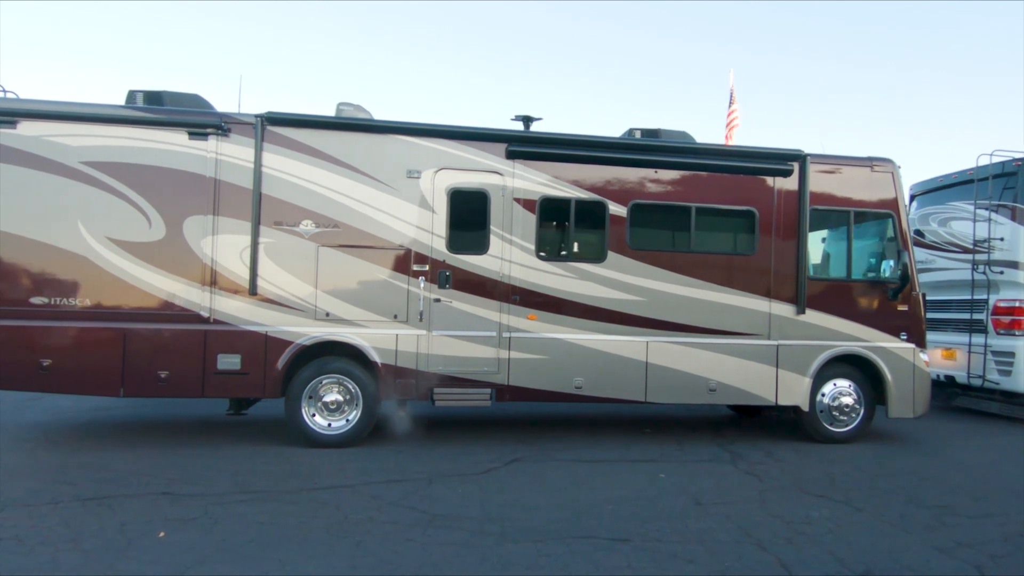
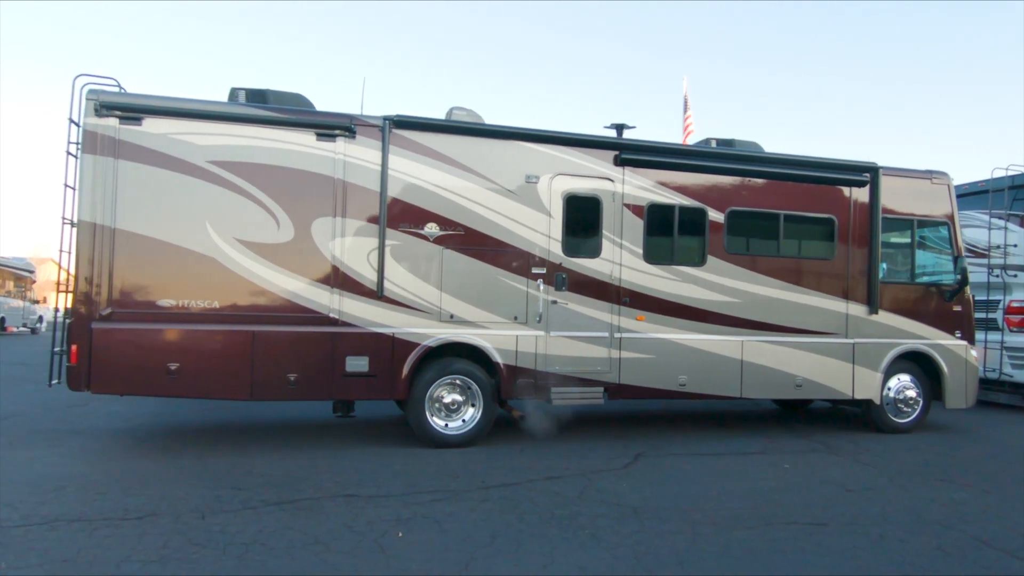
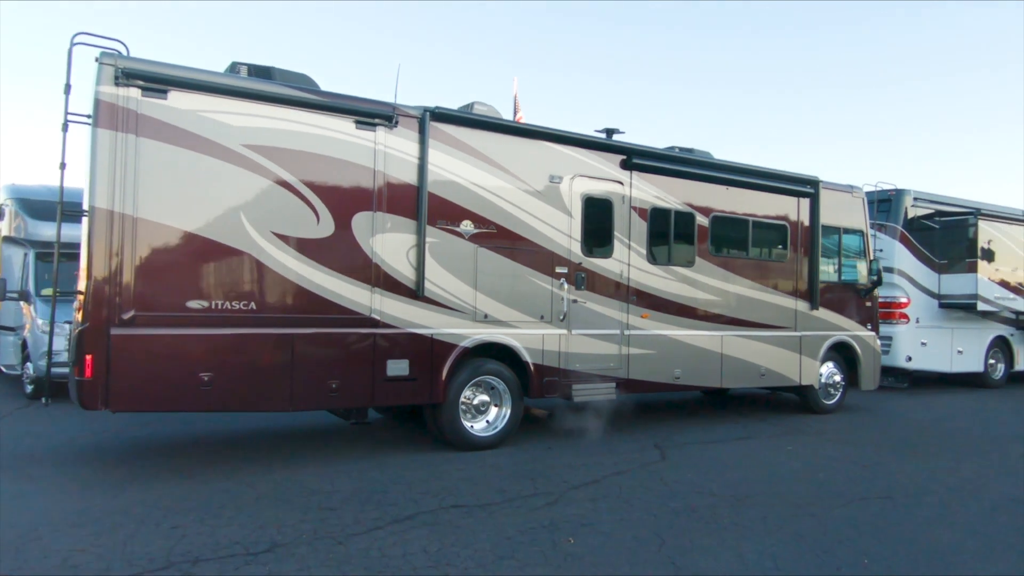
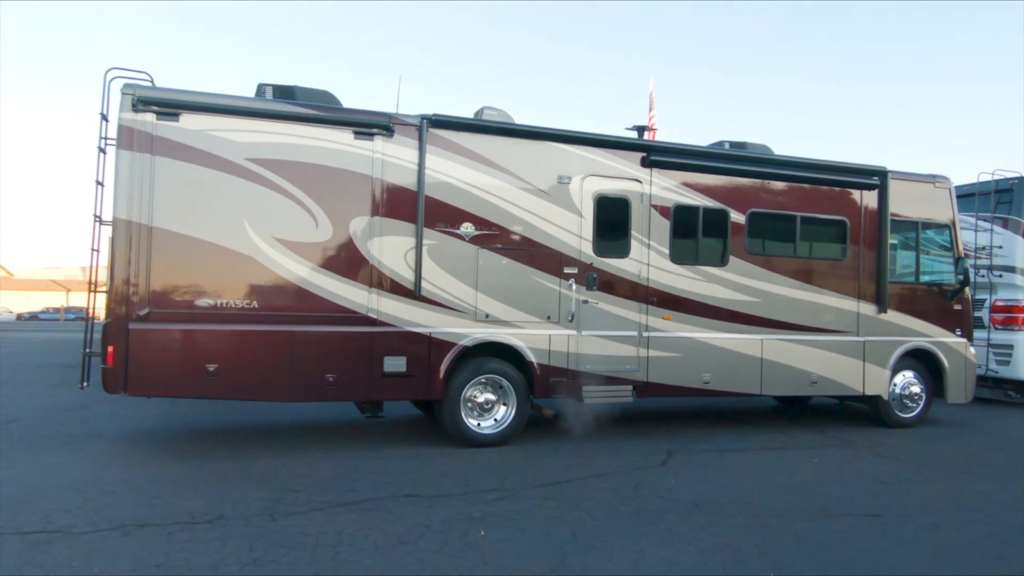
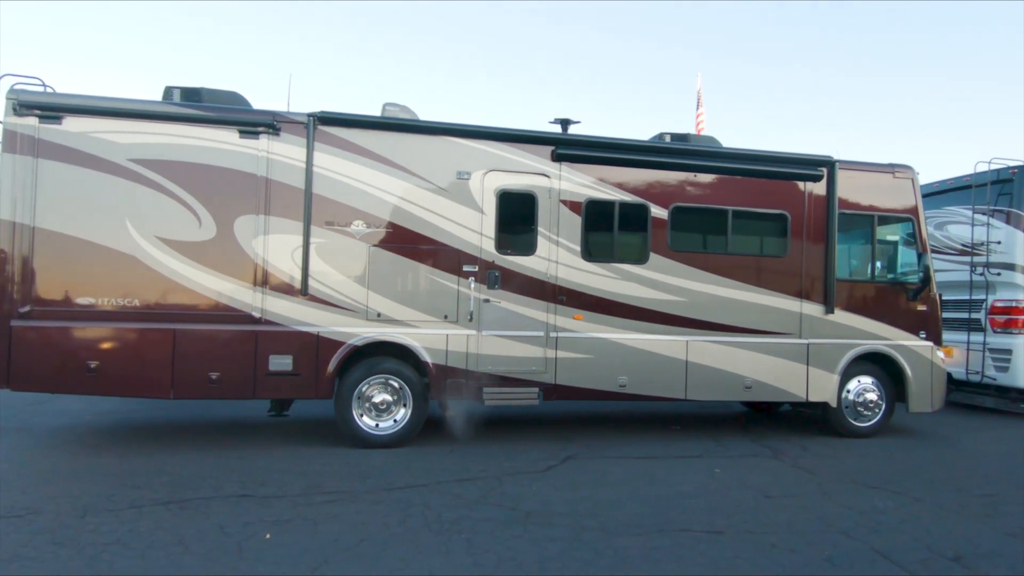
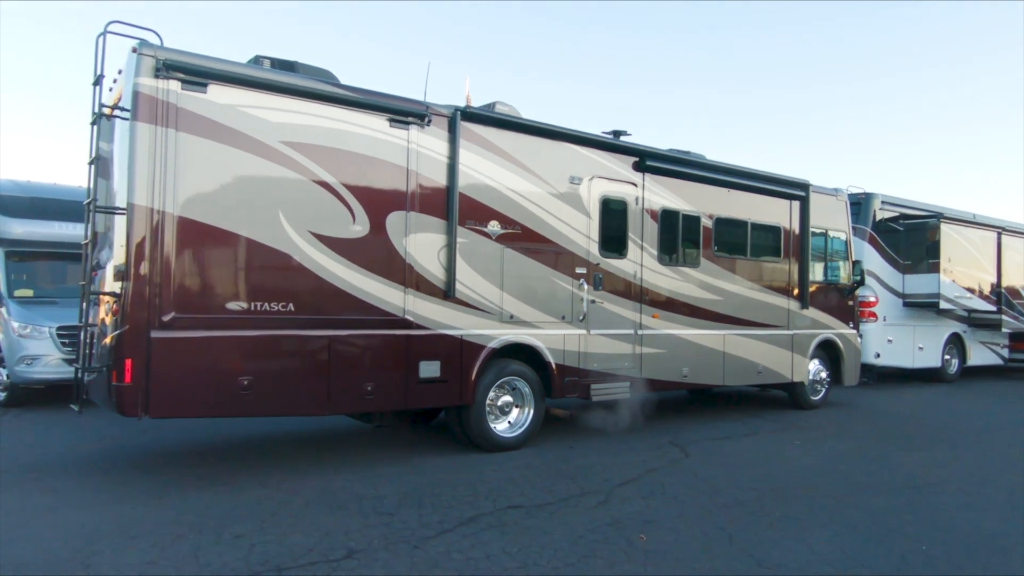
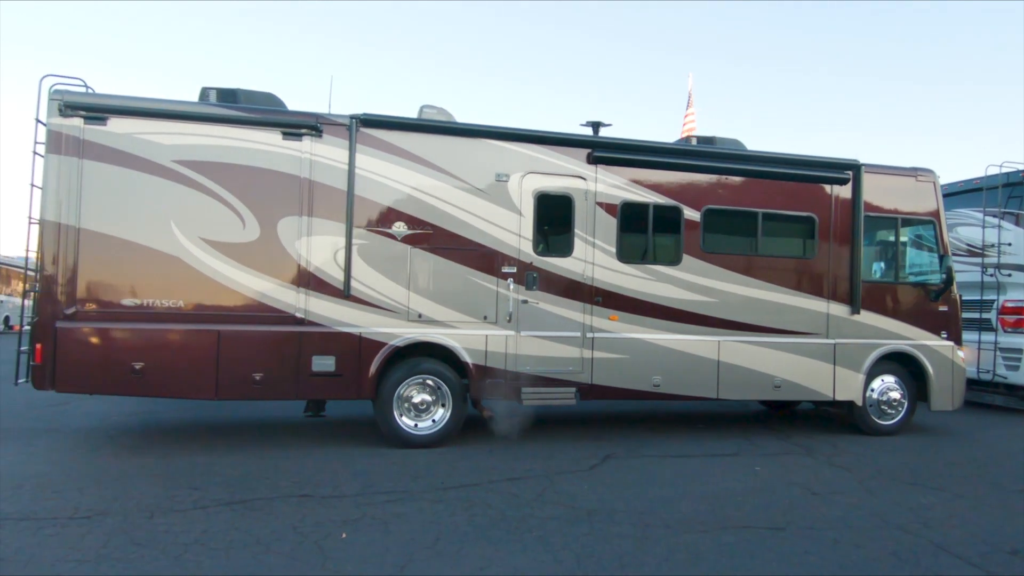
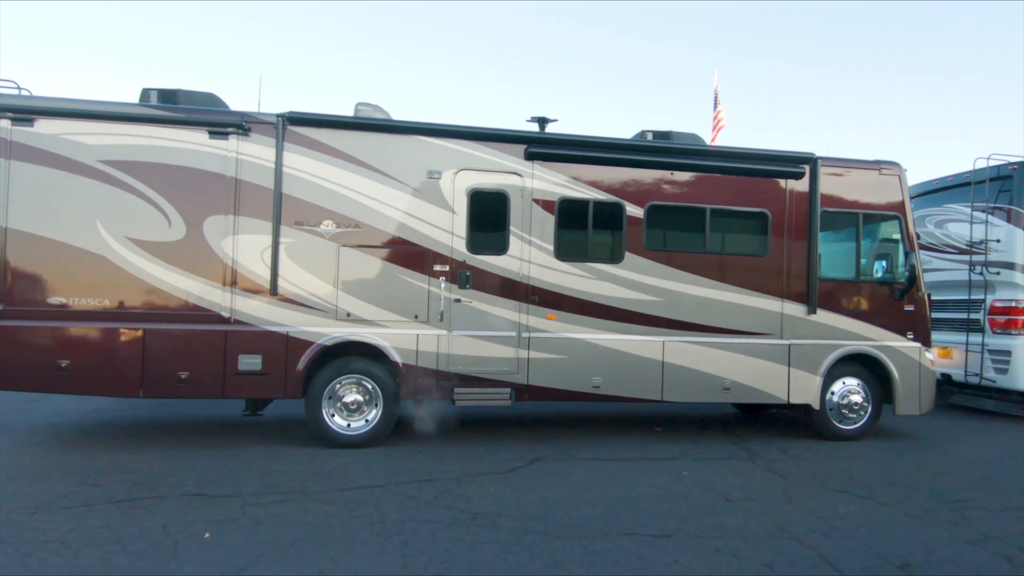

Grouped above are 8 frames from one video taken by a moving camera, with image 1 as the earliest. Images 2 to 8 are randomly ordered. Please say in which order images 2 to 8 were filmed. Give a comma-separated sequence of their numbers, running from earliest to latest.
8, 5, 7, 2, 4, 3, 6
